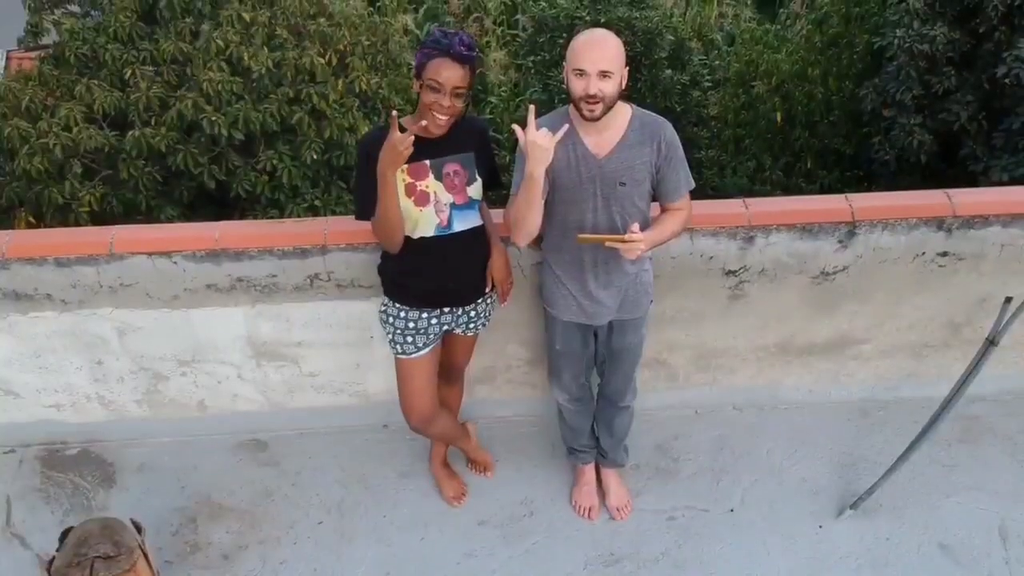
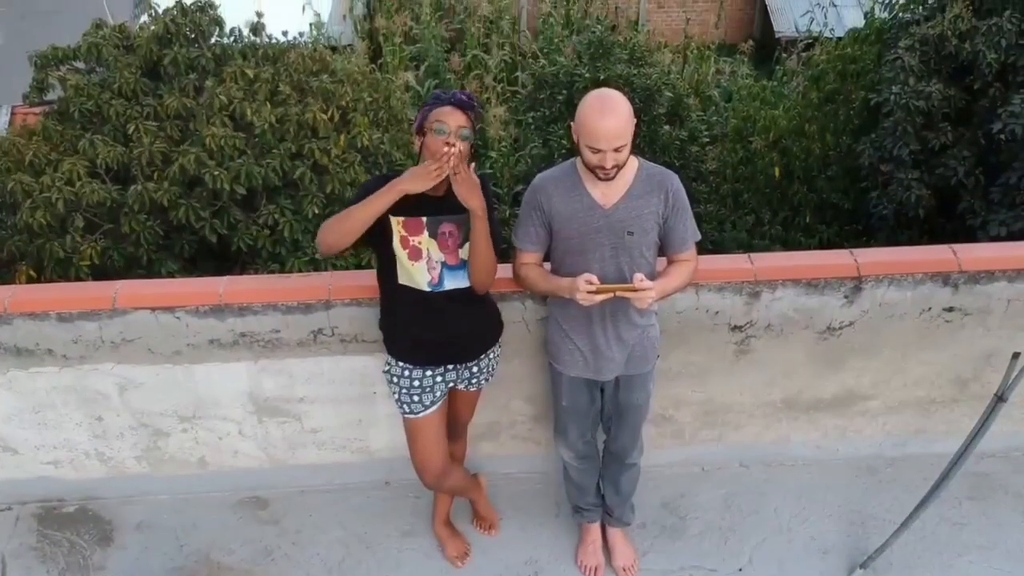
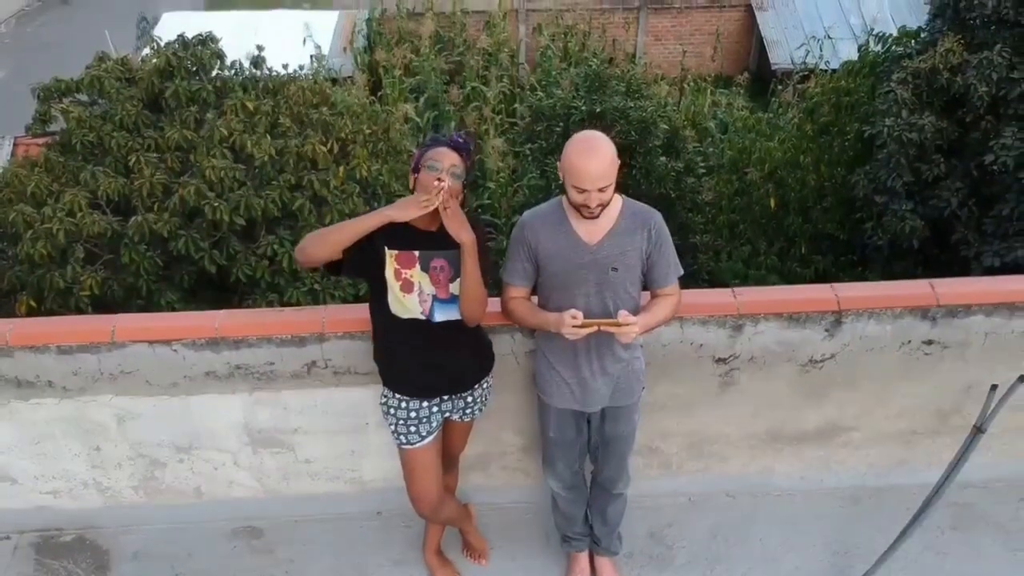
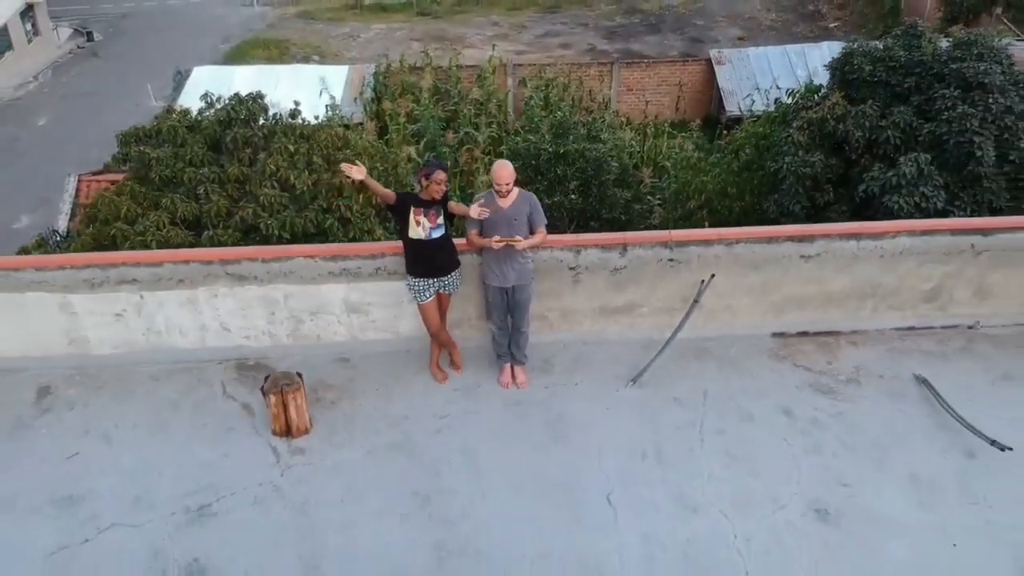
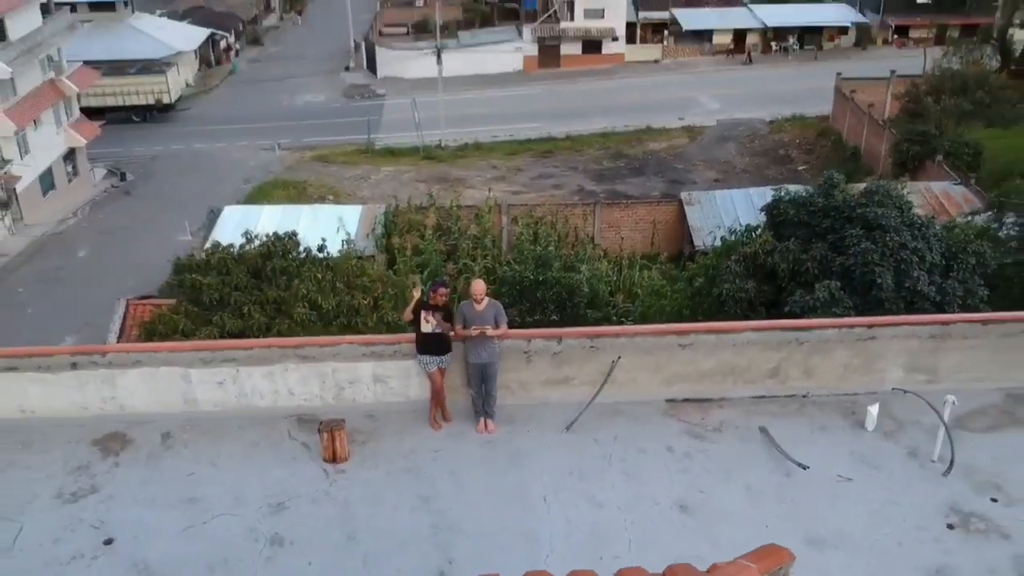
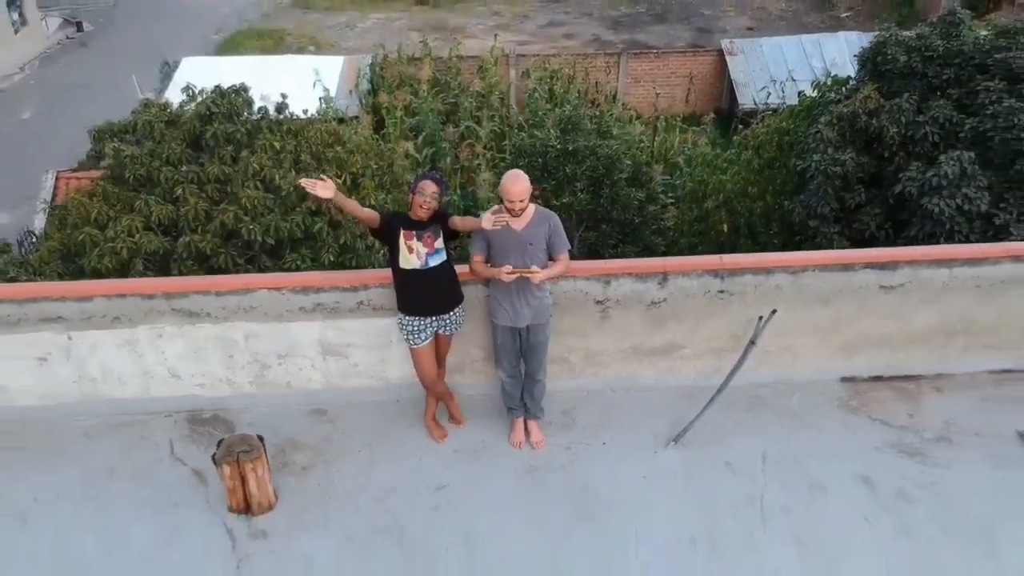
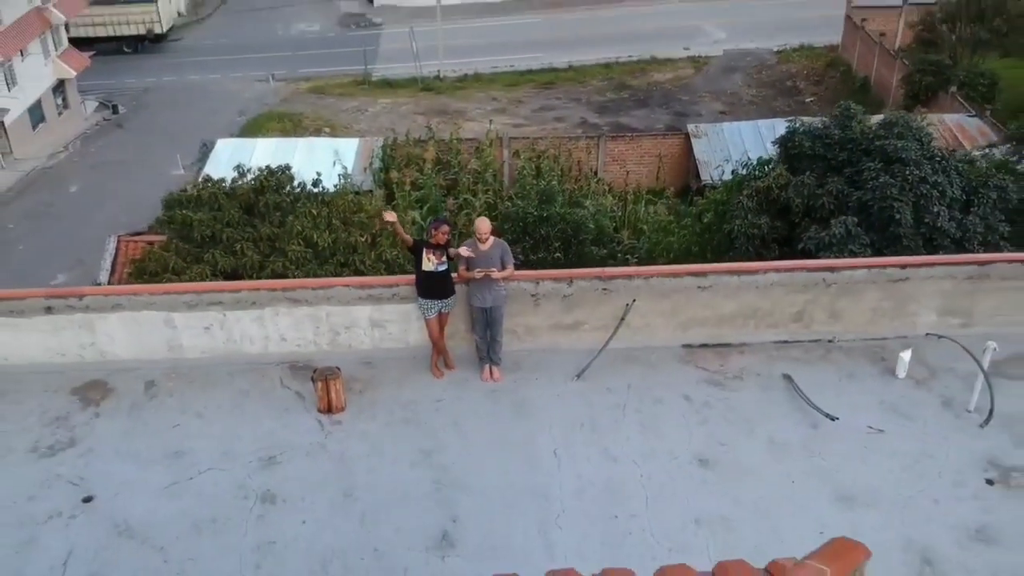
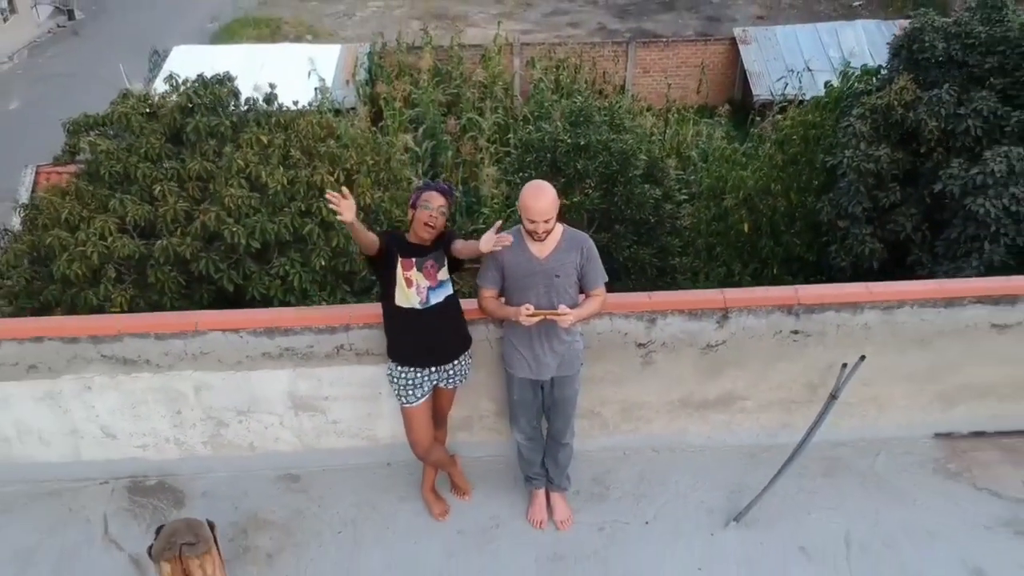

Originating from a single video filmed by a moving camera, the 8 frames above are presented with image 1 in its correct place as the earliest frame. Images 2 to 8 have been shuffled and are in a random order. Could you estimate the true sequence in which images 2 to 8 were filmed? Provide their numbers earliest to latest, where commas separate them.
2, 3, 8, 6, 4, 7, 5
